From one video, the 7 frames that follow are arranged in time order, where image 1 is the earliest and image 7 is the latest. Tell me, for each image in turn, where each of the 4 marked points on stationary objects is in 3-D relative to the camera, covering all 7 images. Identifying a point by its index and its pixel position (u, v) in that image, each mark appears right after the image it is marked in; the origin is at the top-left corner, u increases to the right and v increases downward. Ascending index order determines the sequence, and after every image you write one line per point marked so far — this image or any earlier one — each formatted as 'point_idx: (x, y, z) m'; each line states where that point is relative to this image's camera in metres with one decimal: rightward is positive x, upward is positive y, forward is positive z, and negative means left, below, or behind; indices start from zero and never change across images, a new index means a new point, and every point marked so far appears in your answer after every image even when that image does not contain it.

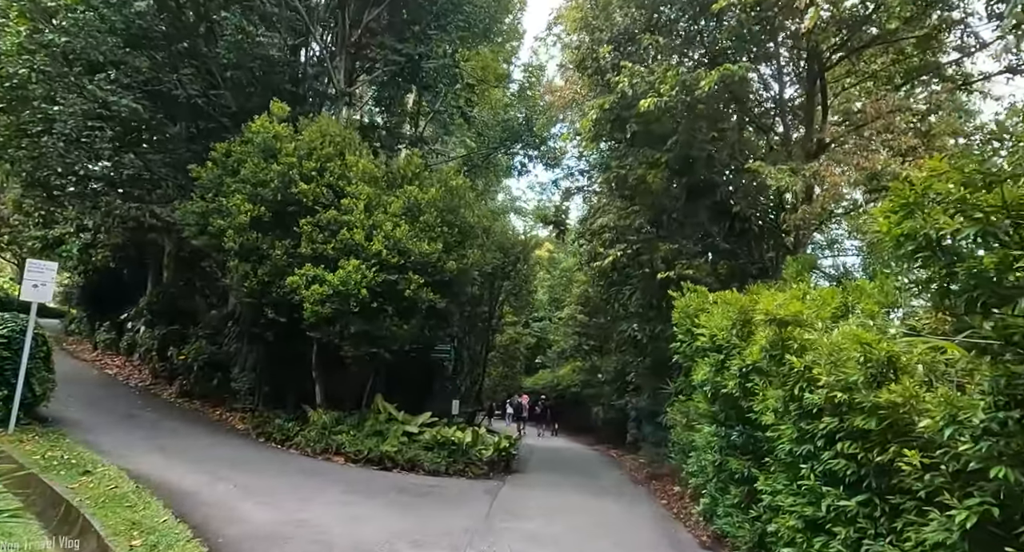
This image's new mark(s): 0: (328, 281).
0: (-3.1, -0.1, +11.7) m
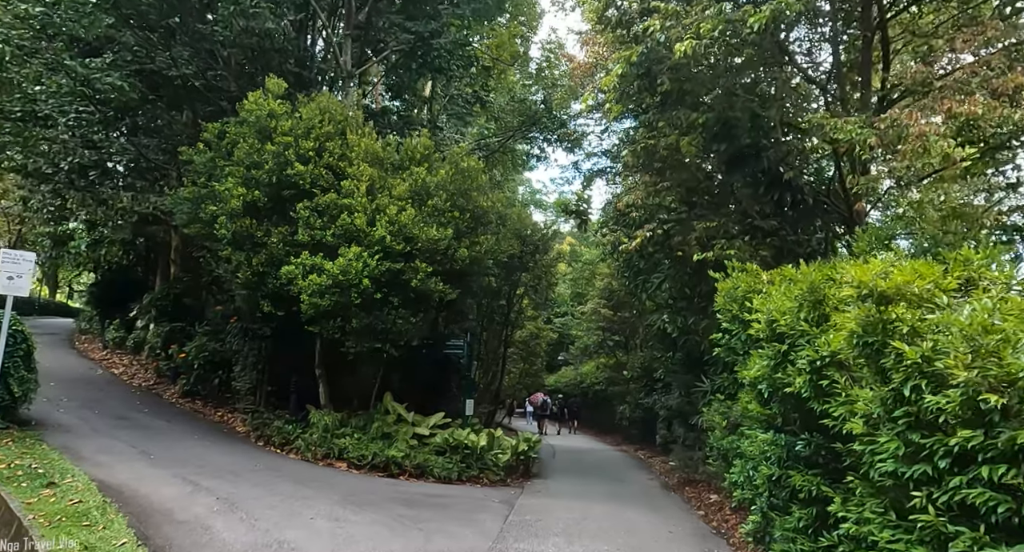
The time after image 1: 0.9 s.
0: (-2.8, +0.1, +10.7) m
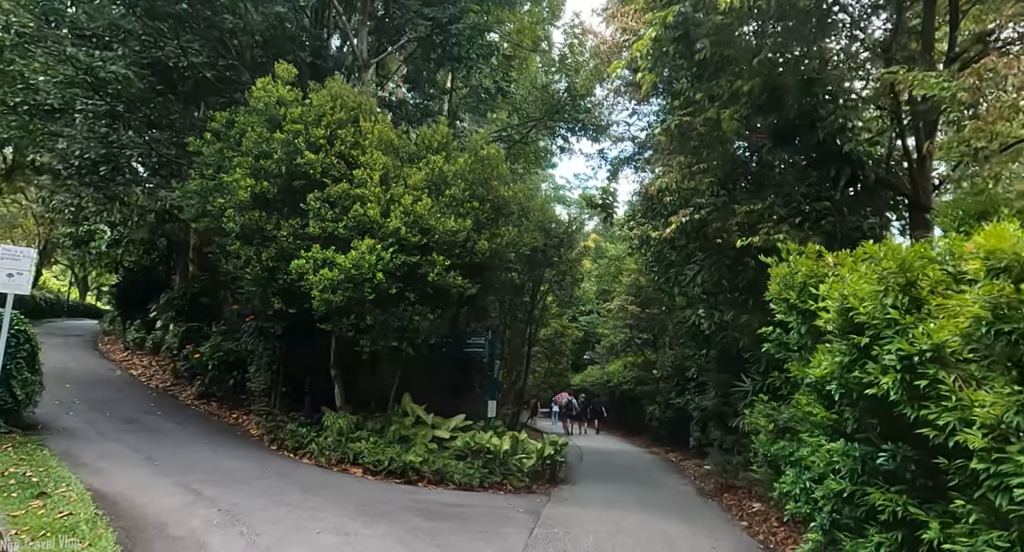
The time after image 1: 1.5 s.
0: (-2.5, +0.2, +10.1) m
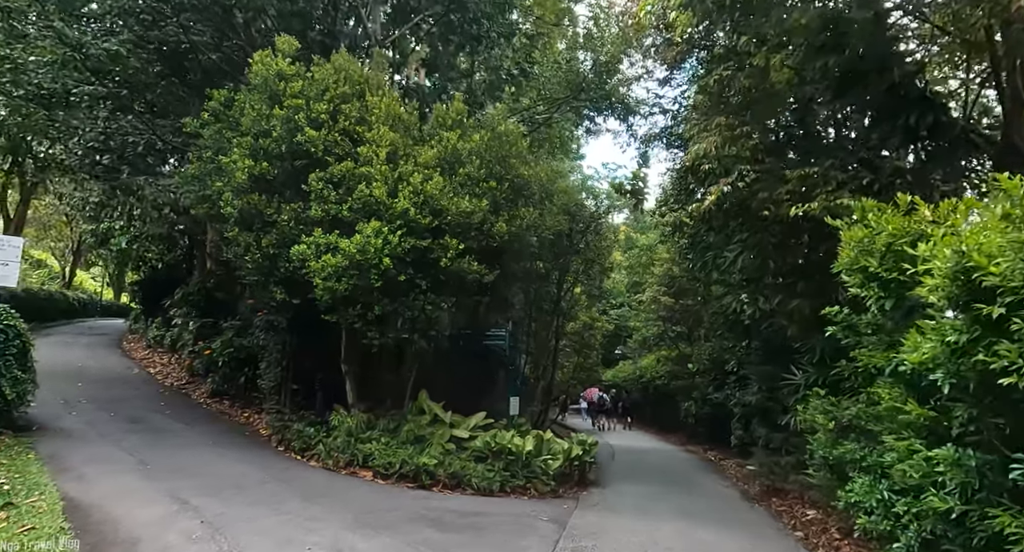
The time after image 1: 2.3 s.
0: (-2.2, +0.4, +9.2) m
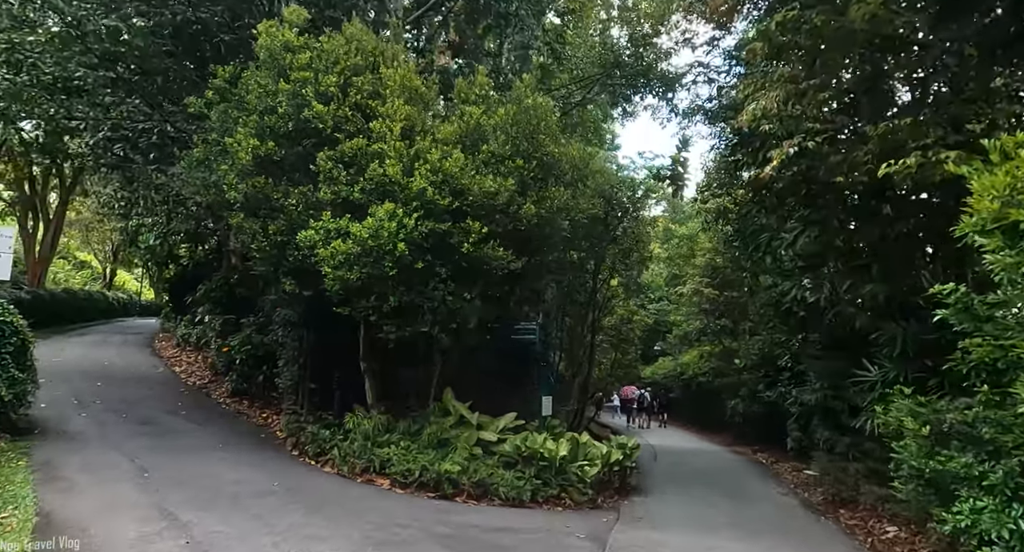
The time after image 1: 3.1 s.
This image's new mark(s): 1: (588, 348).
0: (-1.9, +0.5, +8.3) m
1: (+1.6, -1.5, +14.5) m
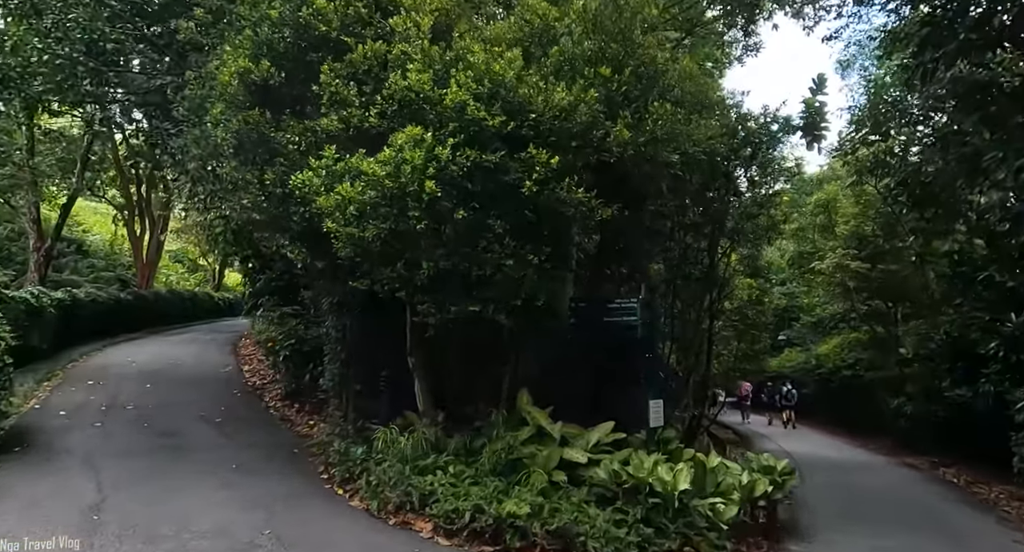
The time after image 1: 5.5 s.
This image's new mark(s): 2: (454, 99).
0: (-1.2, +0.9, +5.8) m
1: (+3.2, -1.0, +11.3) m
2: (-0.5, +1.5, +5.8) m
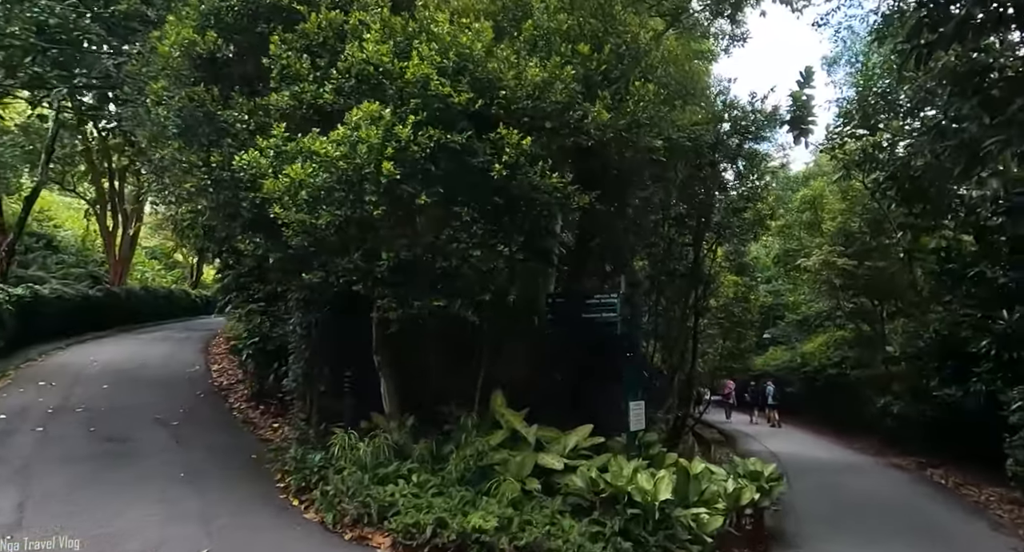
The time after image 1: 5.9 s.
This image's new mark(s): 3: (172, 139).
0: (-1.5, +0.9, +5.3) m
1: (+2.8, -0.9, +10.9) m
2: (-0.7, +1.6, +5.3) m
3: (-3.3, +1.3, +6.8) m
